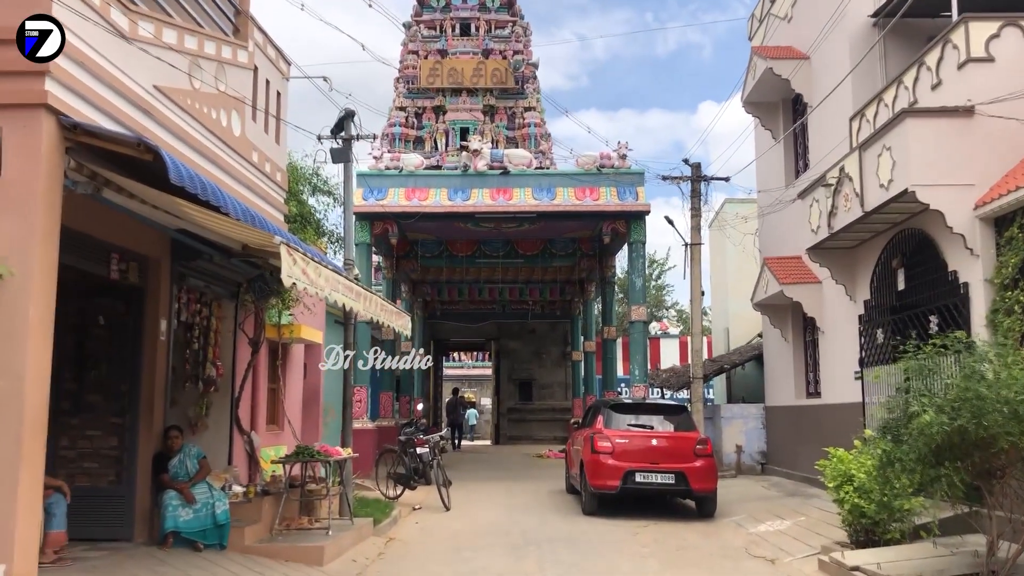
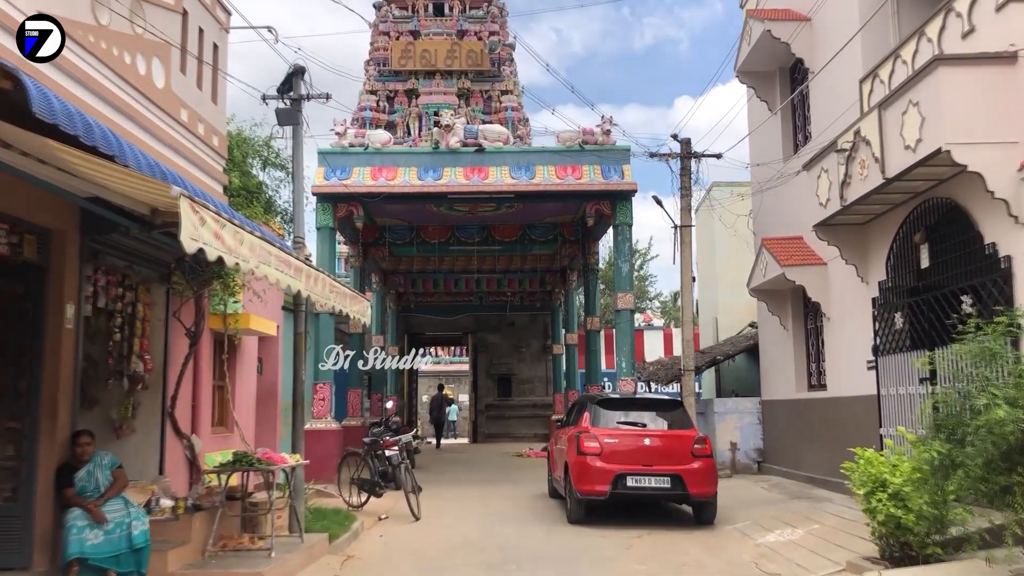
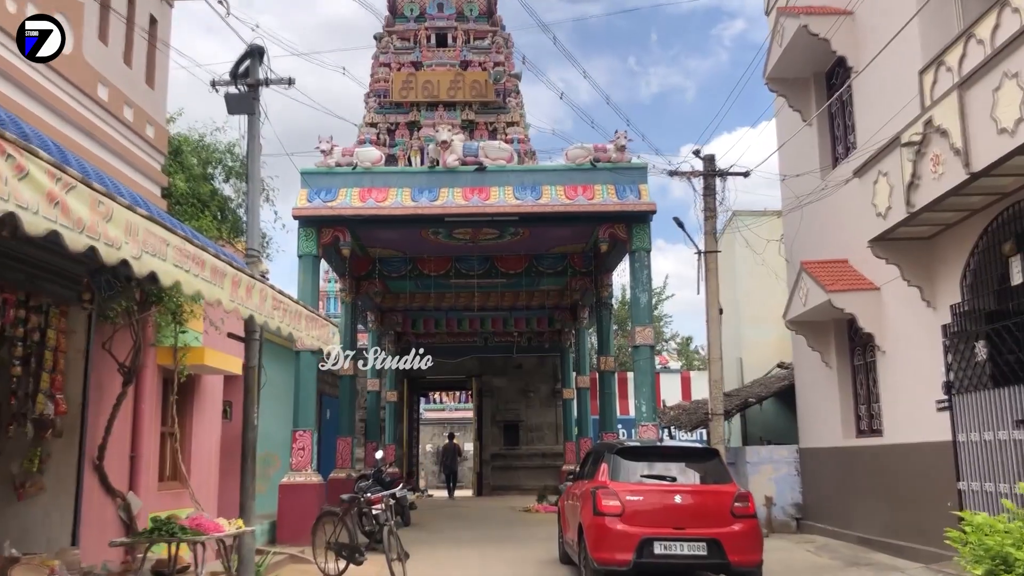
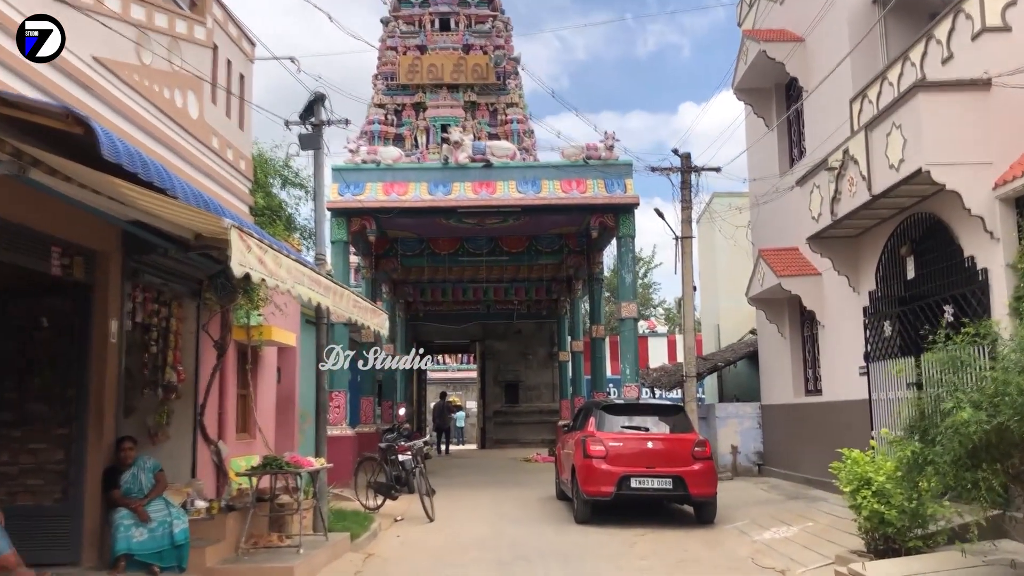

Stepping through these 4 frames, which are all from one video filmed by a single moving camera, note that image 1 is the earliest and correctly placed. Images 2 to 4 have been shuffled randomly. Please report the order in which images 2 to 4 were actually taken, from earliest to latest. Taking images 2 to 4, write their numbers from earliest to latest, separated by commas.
4, 2, 3
